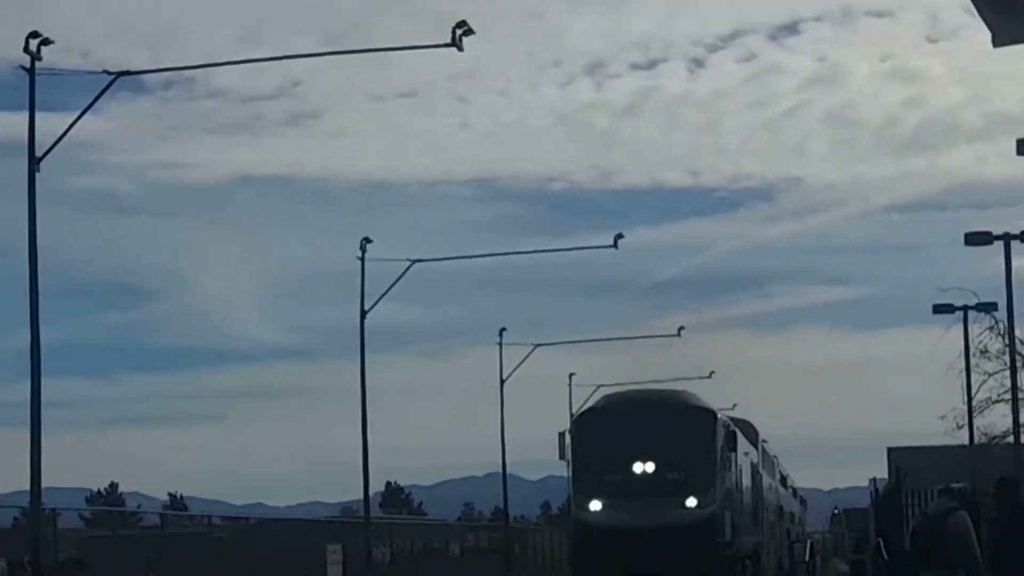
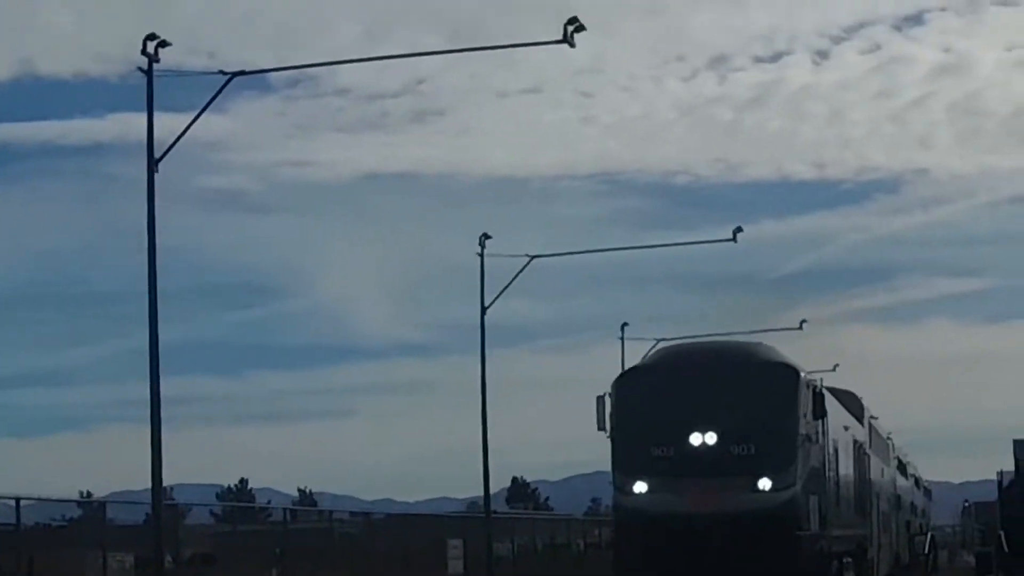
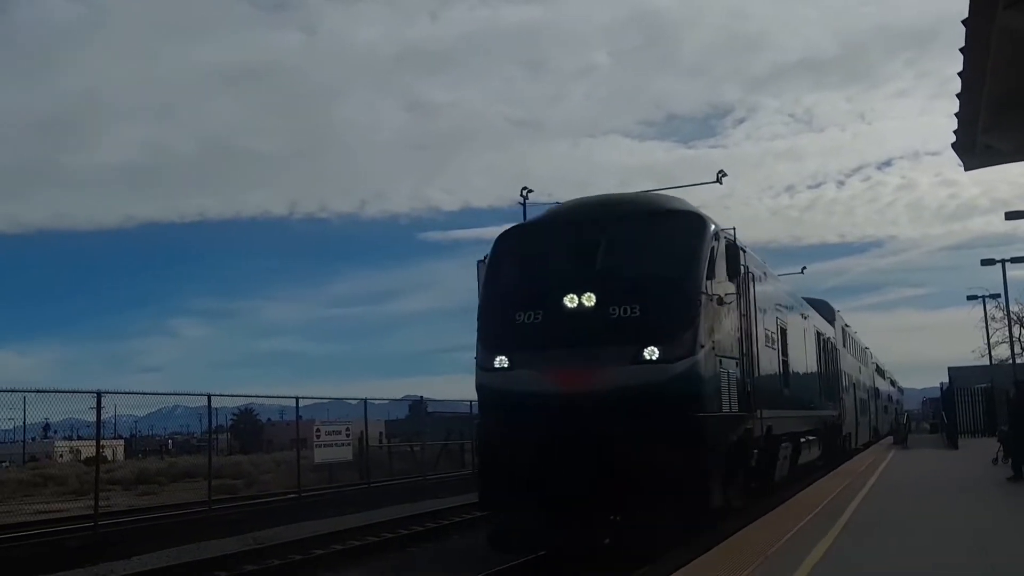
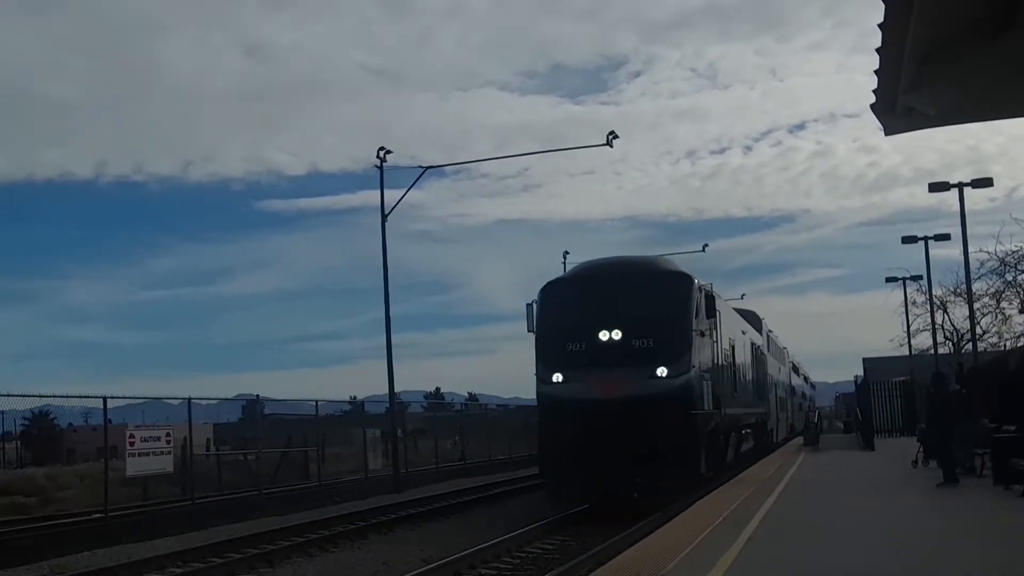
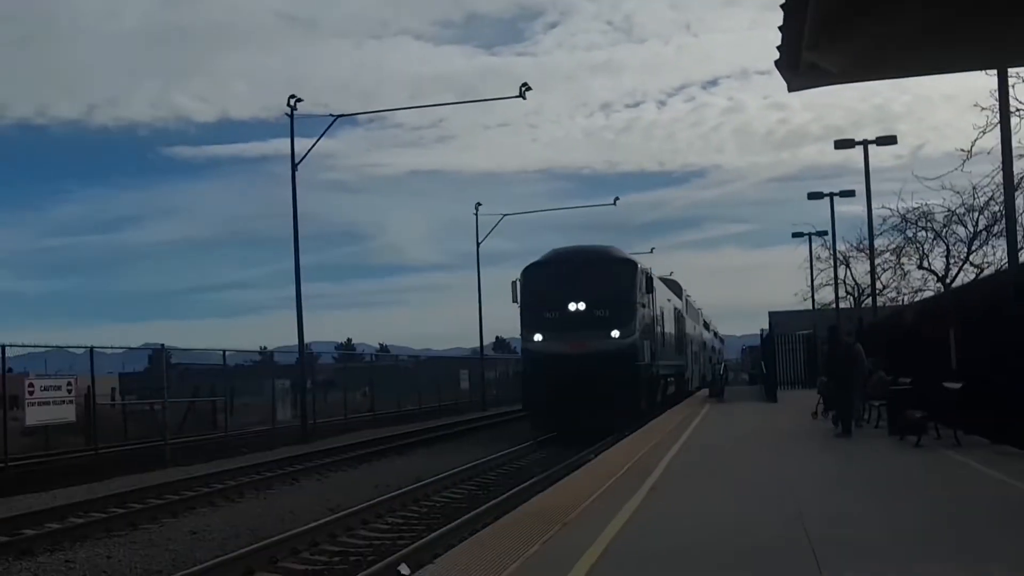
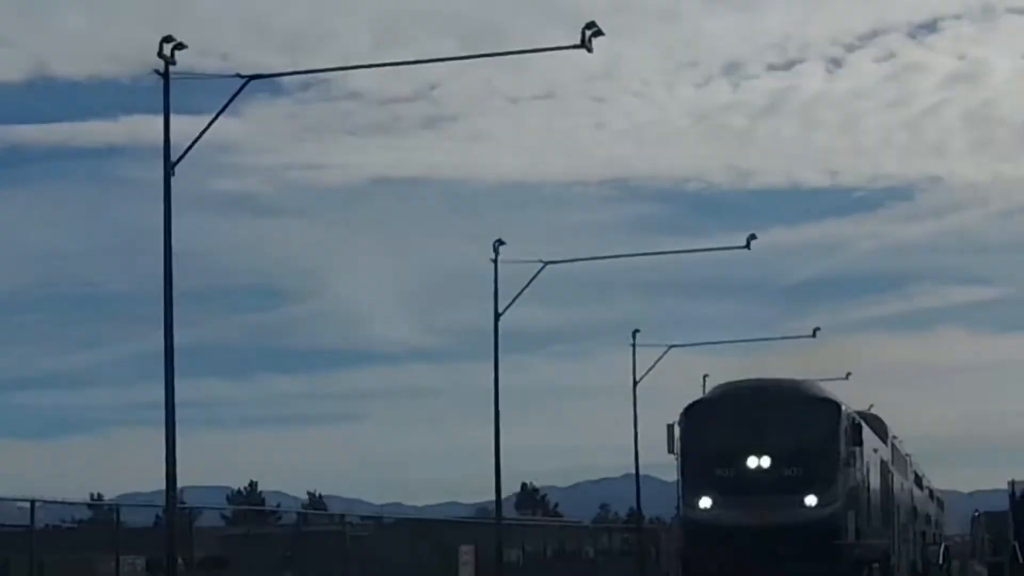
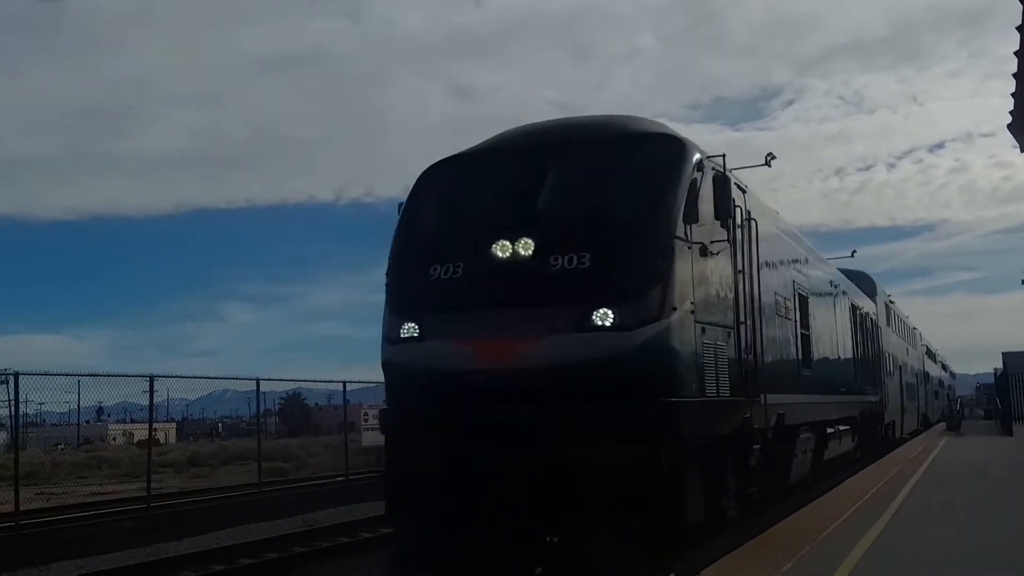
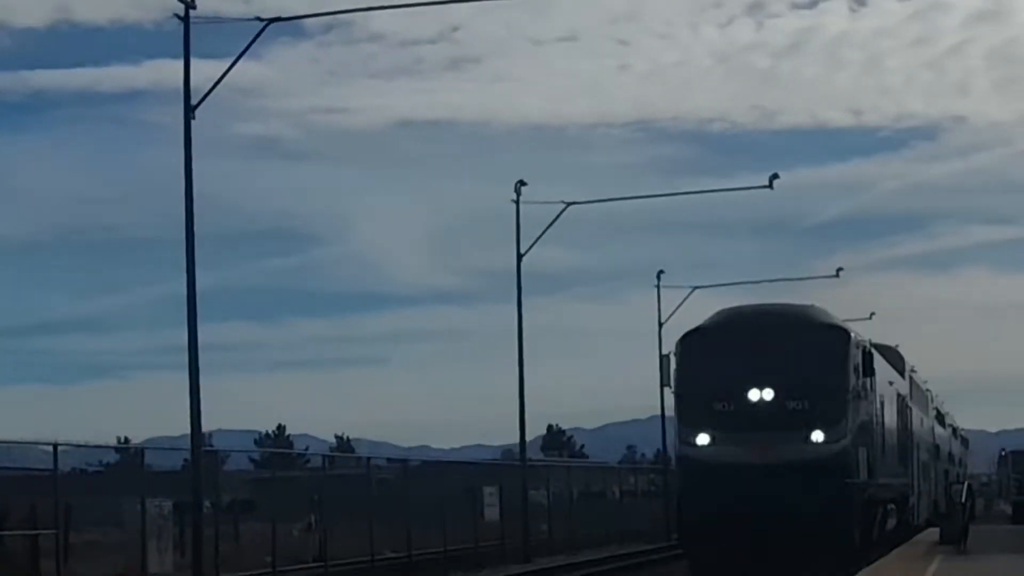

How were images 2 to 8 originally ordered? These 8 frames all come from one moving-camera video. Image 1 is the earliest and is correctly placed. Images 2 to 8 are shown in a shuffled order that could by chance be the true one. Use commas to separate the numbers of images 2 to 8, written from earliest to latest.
6, 8, 2, 5, 4, 3, 7
